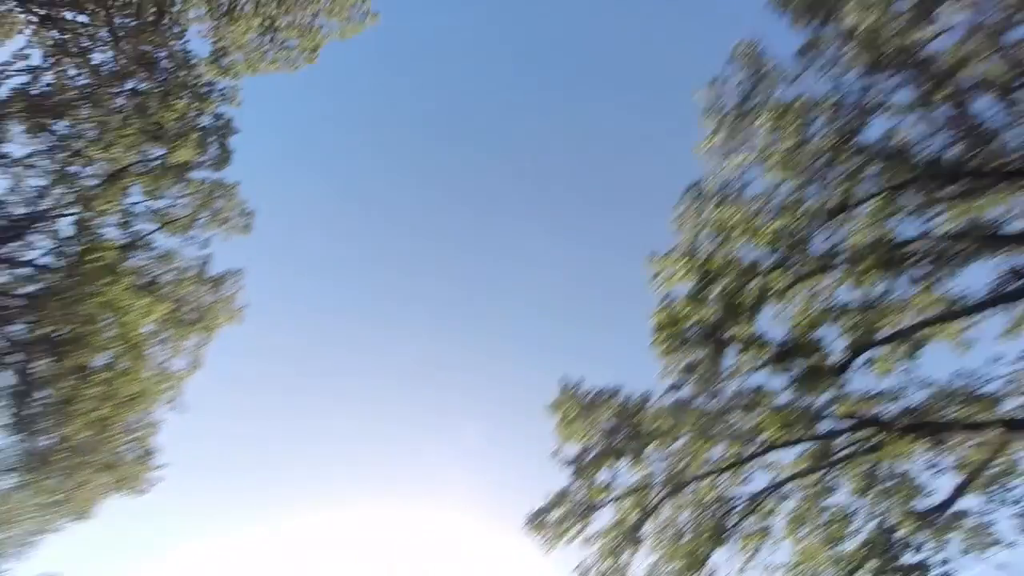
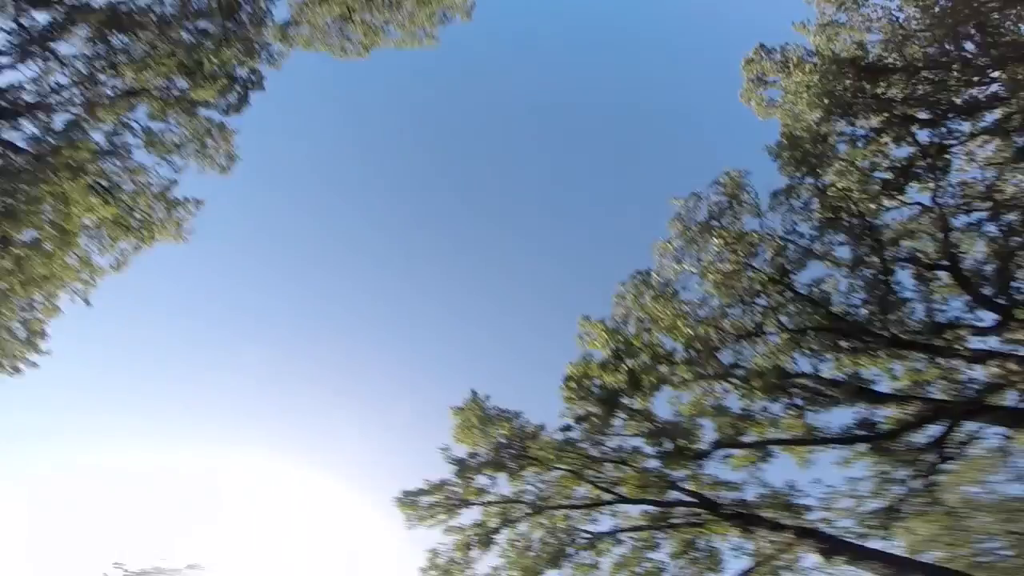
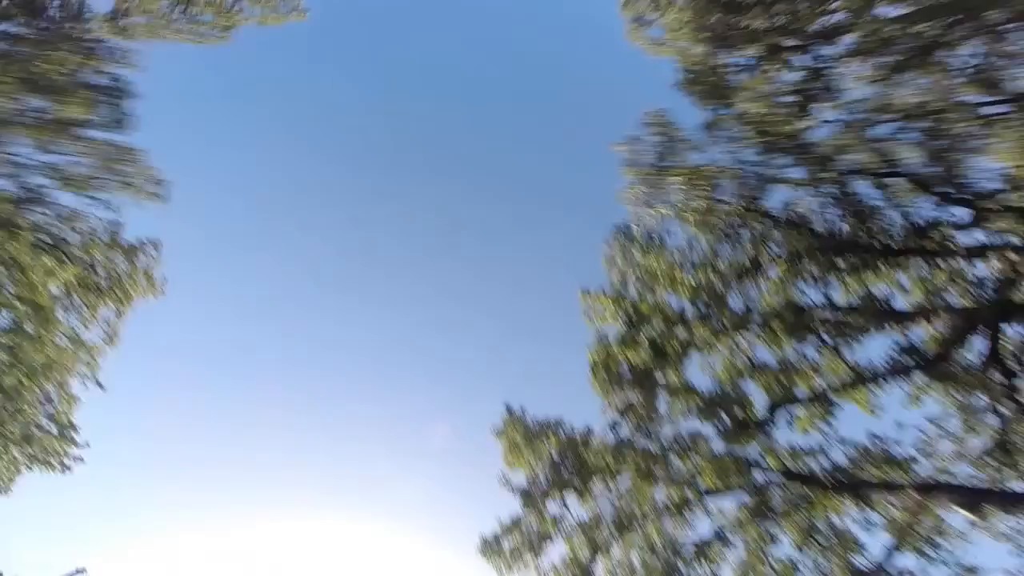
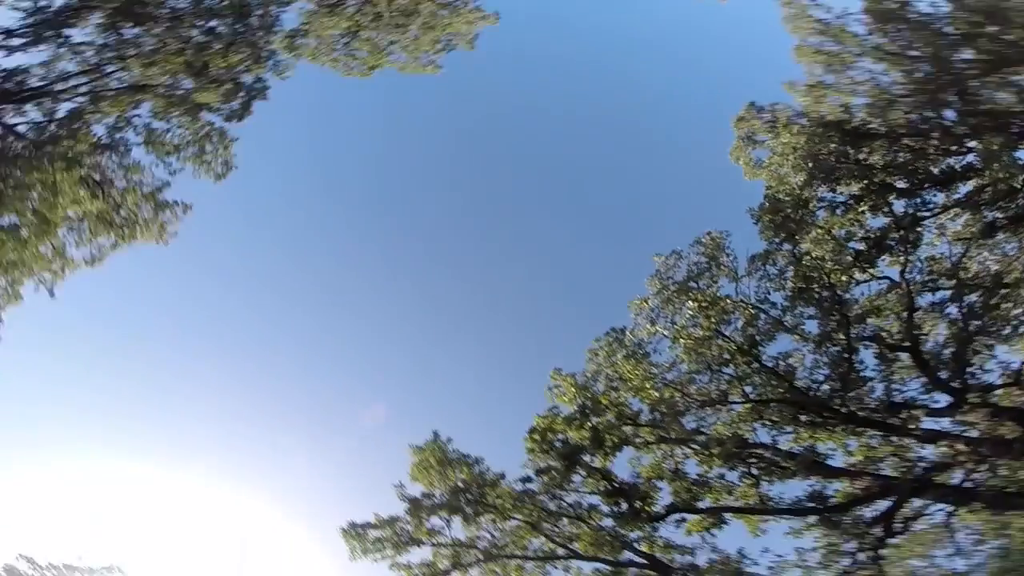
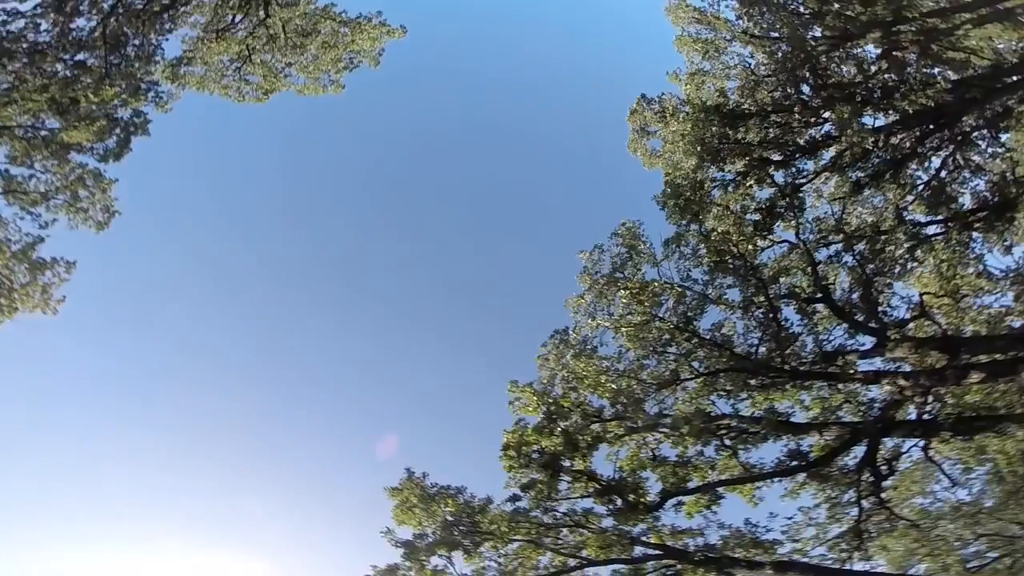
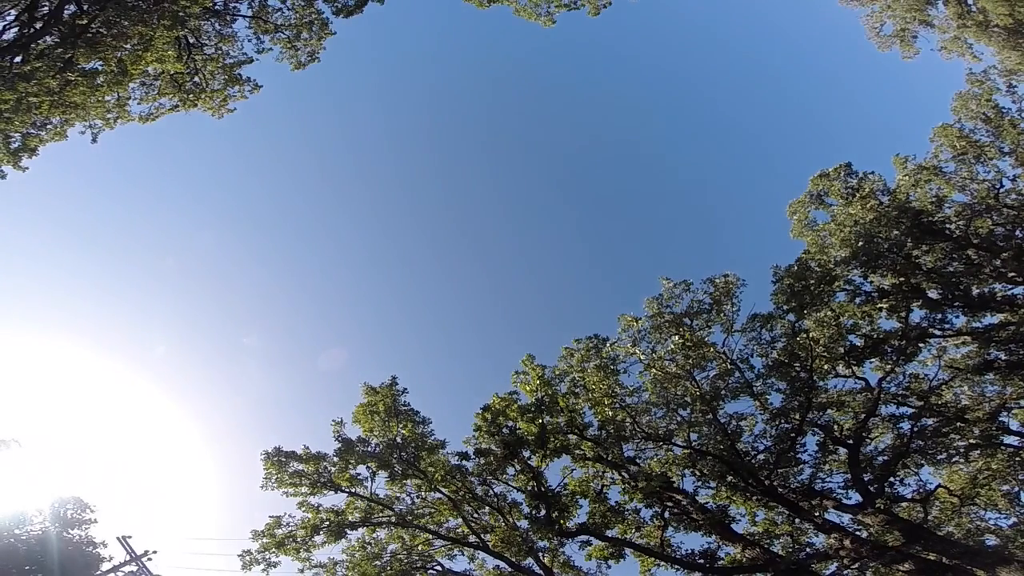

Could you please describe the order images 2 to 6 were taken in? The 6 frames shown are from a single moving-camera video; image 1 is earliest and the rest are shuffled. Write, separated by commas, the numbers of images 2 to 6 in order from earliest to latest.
3, 5, 2, 4, 6
